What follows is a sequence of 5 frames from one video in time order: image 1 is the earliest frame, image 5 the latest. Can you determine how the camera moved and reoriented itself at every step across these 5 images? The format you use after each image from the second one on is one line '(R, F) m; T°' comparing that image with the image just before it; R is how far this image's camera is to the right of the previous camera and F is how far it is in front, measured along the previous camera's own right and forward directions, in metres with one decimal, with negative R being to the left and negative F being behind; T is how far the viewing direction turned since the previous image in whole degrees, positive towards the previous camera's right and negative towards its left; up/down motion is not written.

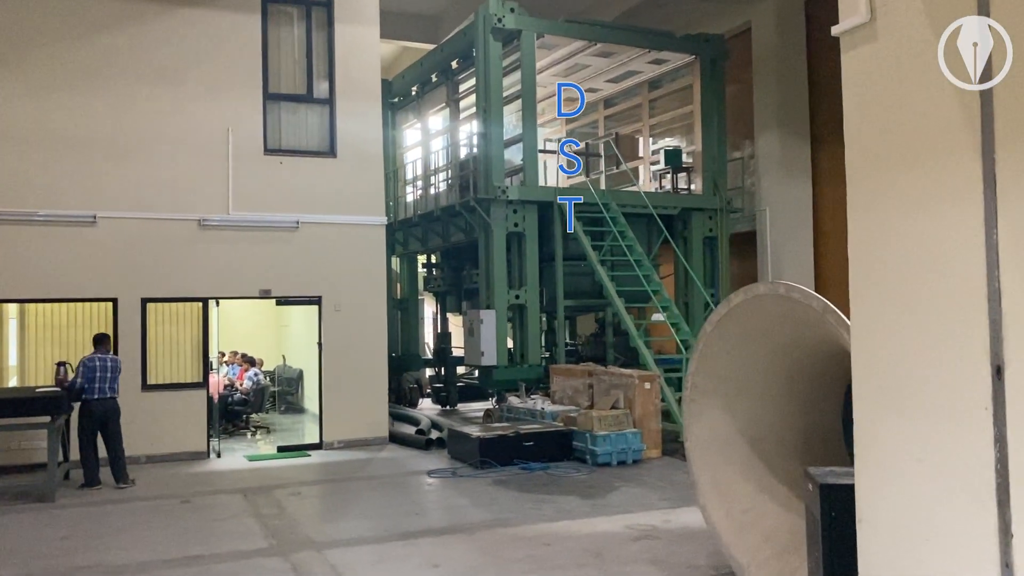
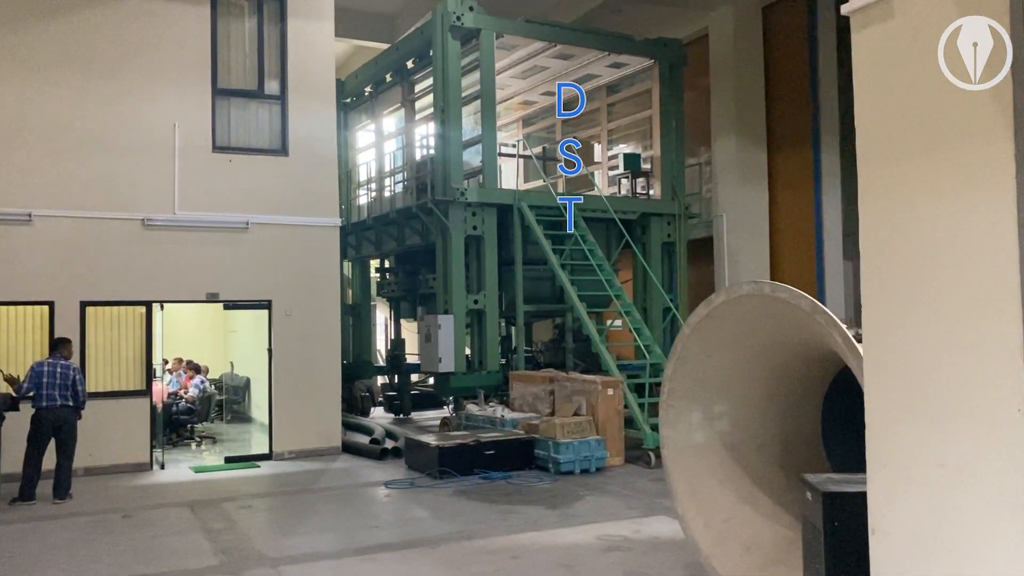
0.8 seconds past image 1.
(-0.1, +0.3) m; +3°
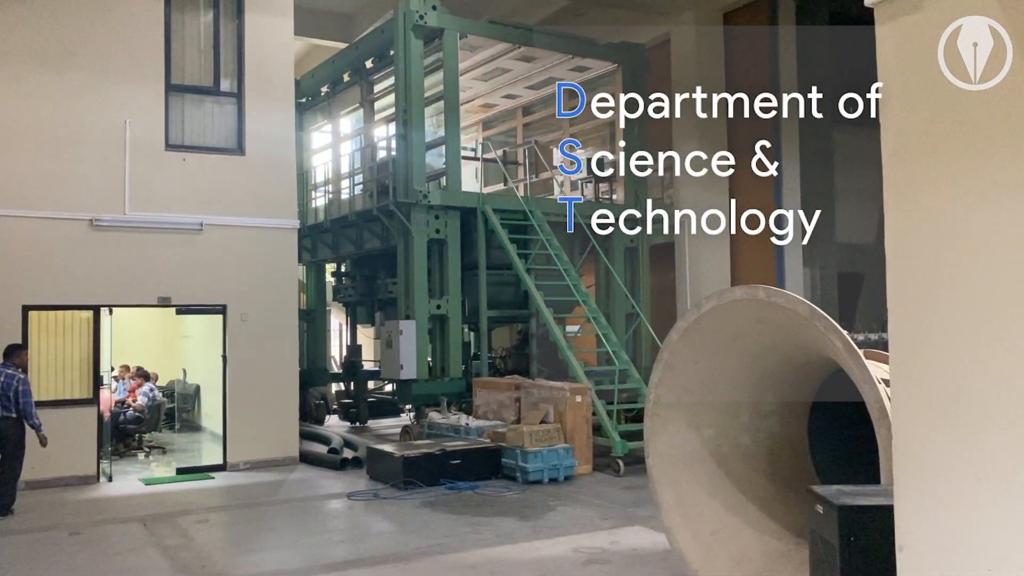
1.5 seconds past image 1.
(-0.2, +0.2) m; +3°
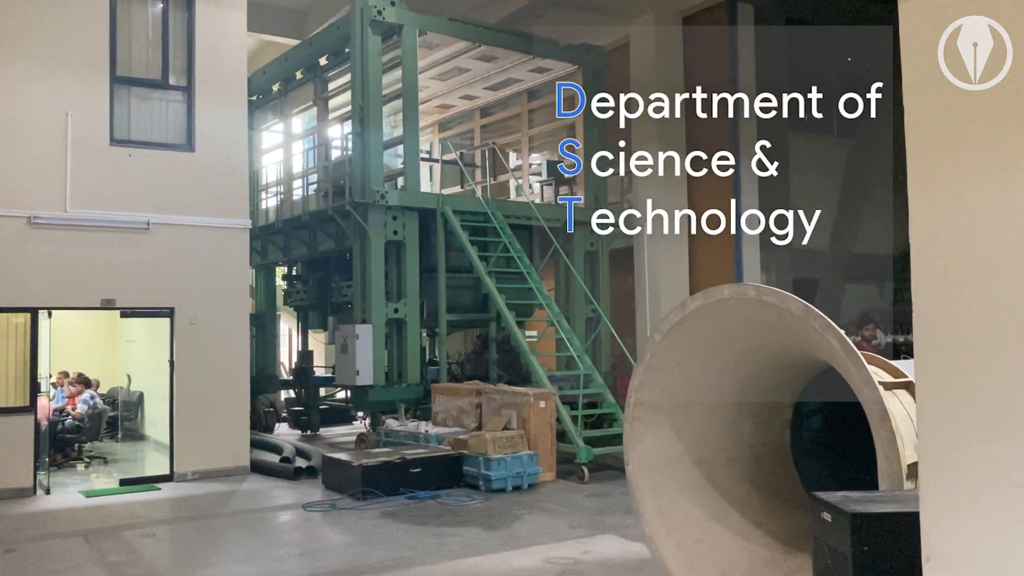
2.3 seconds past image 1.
(-0.2, +0.2) m; +3°
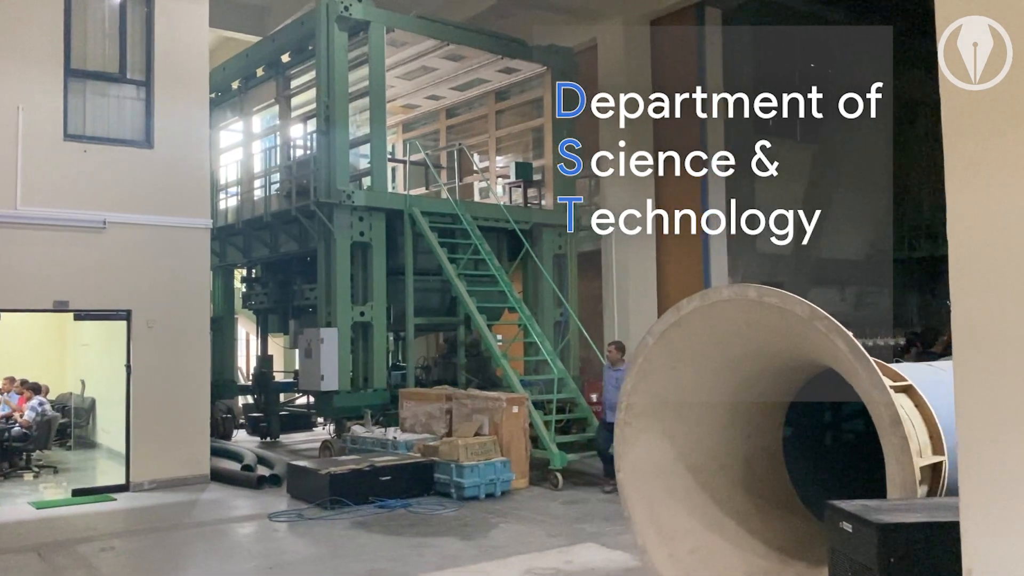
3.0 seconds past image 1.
(-0.2, +0.2) m; +3°
